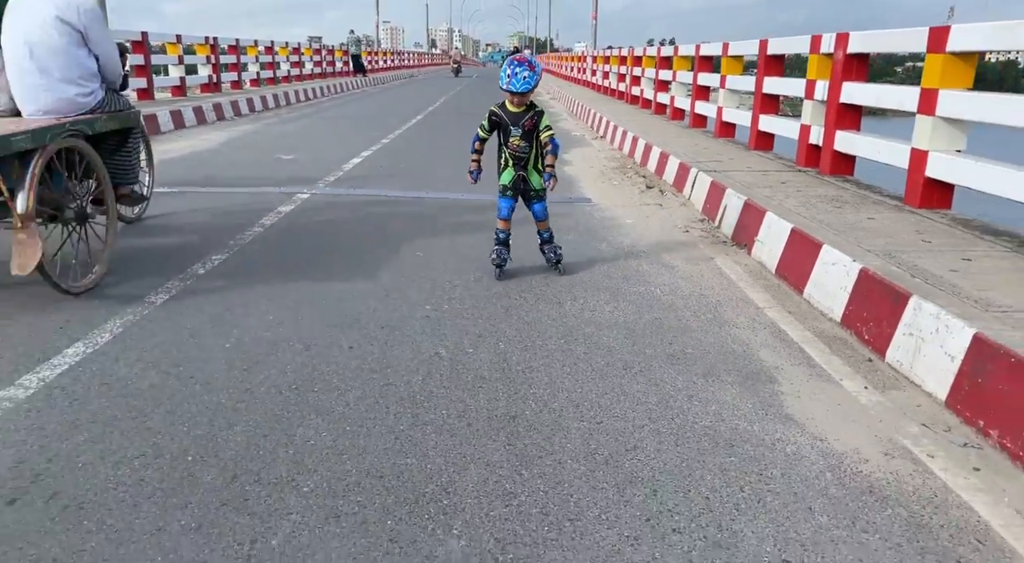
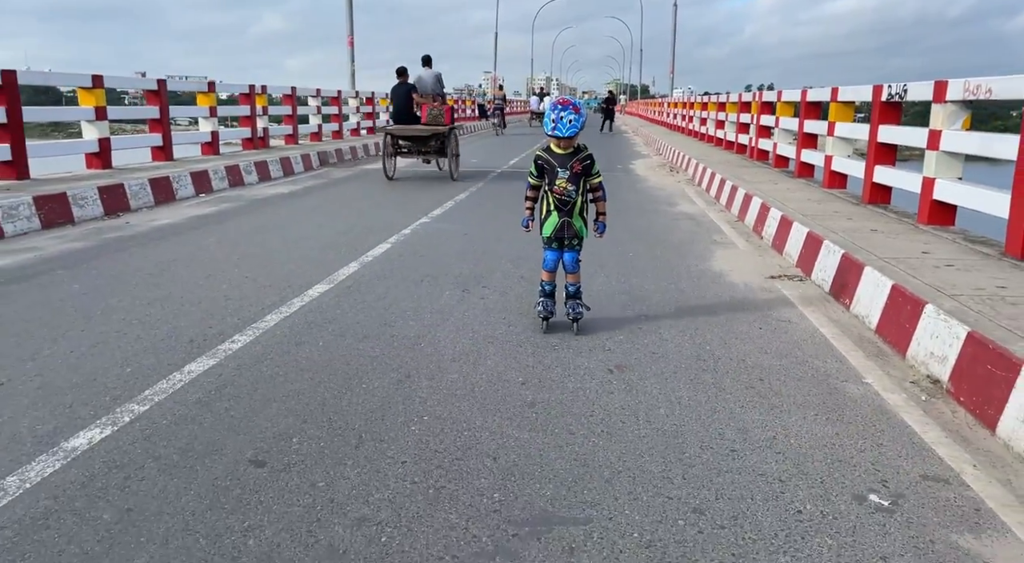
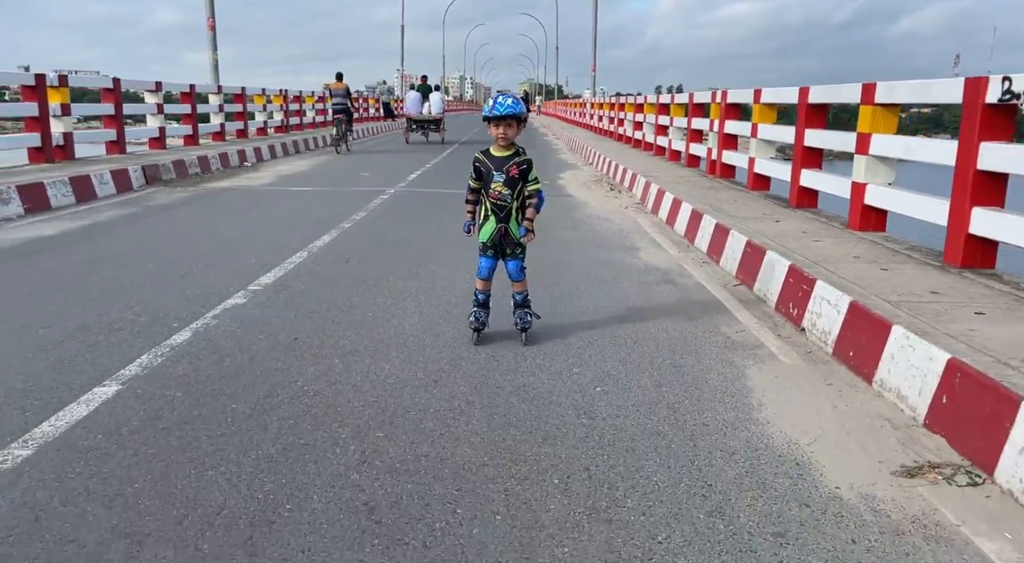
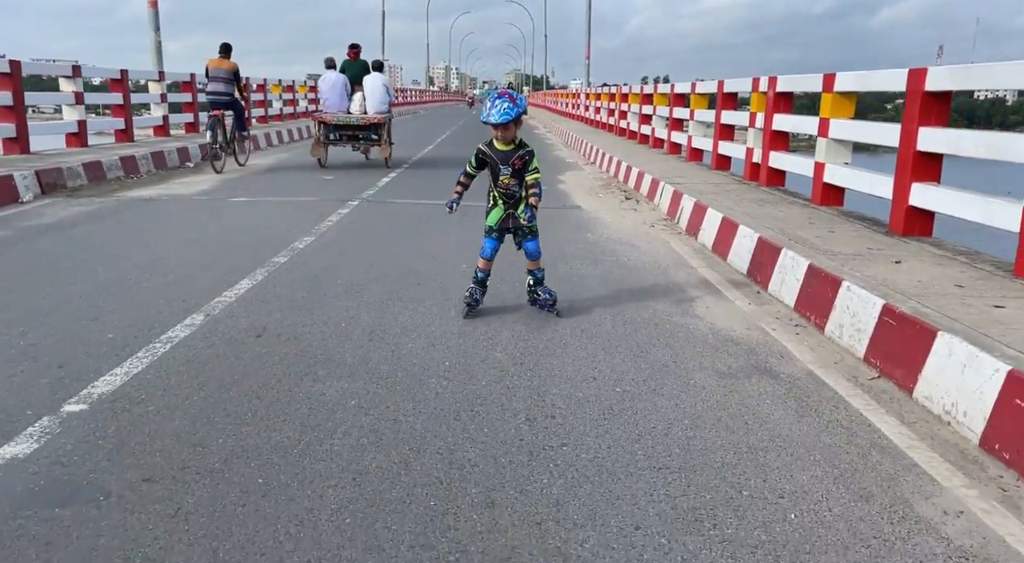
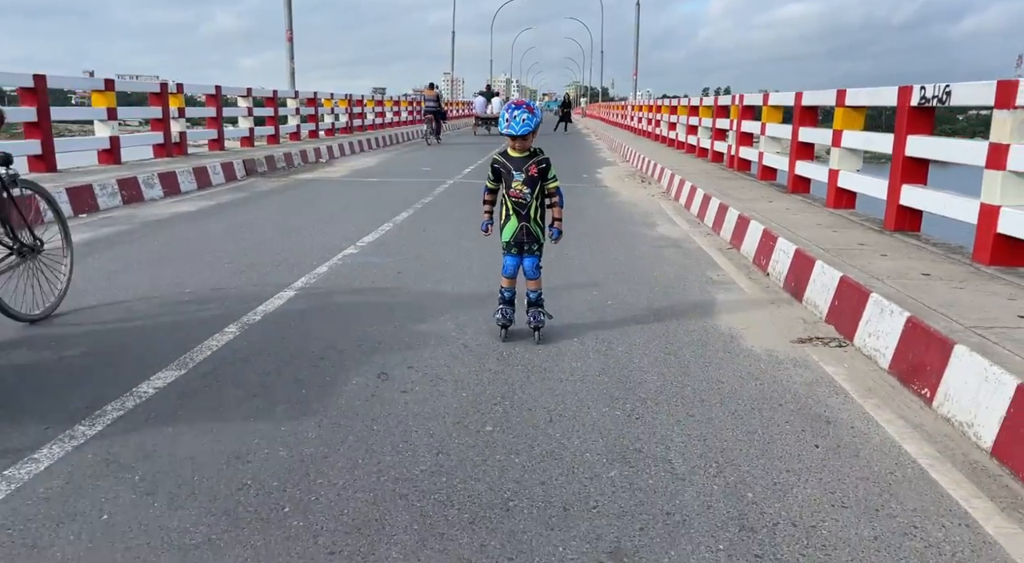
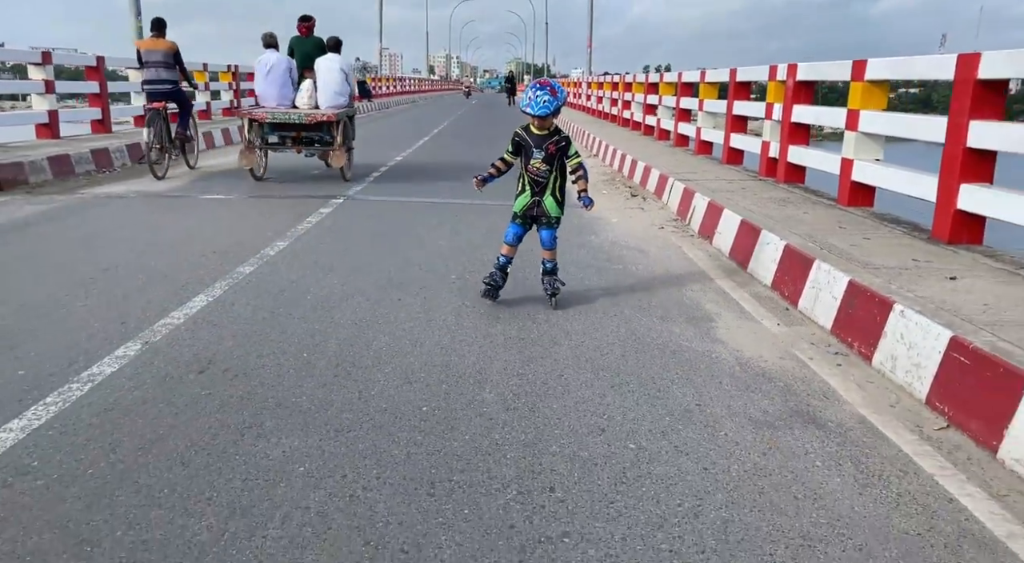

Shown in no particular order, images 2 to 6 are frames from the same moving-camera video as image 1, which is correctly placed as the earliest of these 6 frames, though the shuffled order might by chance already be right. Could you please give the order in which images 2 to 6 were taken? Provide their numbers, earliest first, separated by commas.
6, 4, 3, 5, 2
